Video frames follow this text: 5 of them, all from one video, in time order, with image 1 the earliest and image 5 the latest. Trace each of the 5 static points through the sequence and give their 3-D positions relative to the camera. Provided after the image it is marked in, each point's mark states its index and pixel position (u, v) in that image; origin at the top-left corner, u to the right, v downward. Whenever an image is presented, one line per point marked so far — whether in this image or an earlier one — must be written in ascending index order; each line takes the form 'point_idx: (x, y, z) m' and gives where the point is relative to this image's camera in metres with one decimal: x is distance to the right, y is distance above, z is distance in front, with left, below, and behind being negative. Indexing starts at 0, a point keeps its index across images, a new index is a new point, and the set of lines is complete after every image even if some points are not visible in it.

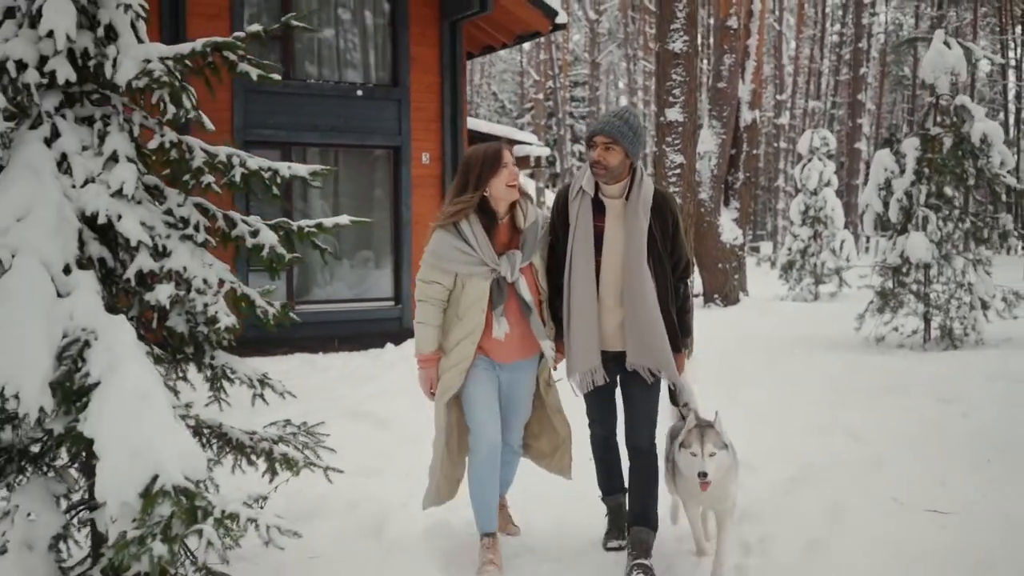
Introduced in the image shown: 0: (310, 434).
0: (-0.7, -0.5, +3.5) m
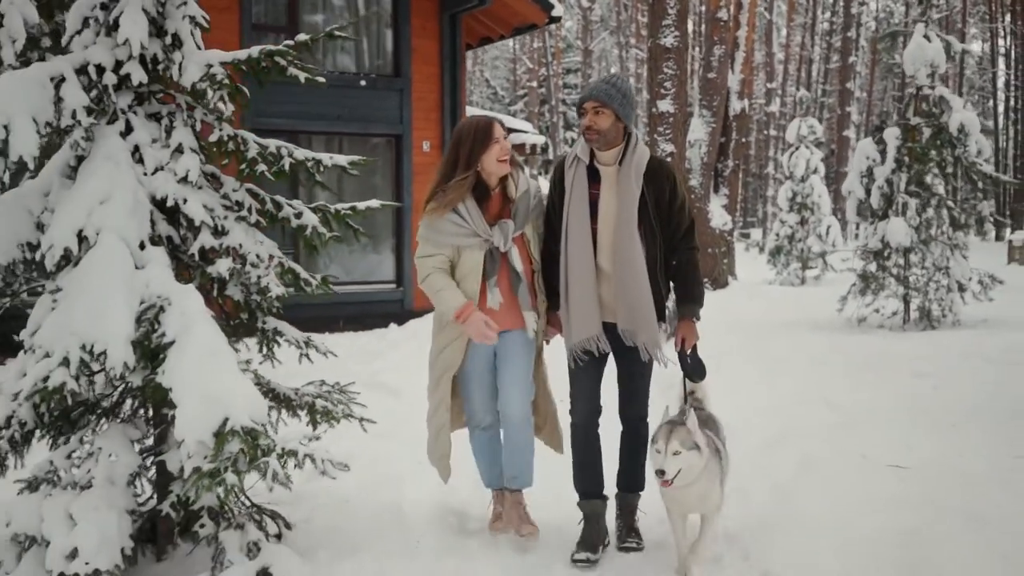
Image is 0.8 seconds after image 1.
0: (-0.7, -0.4, +4.0) m
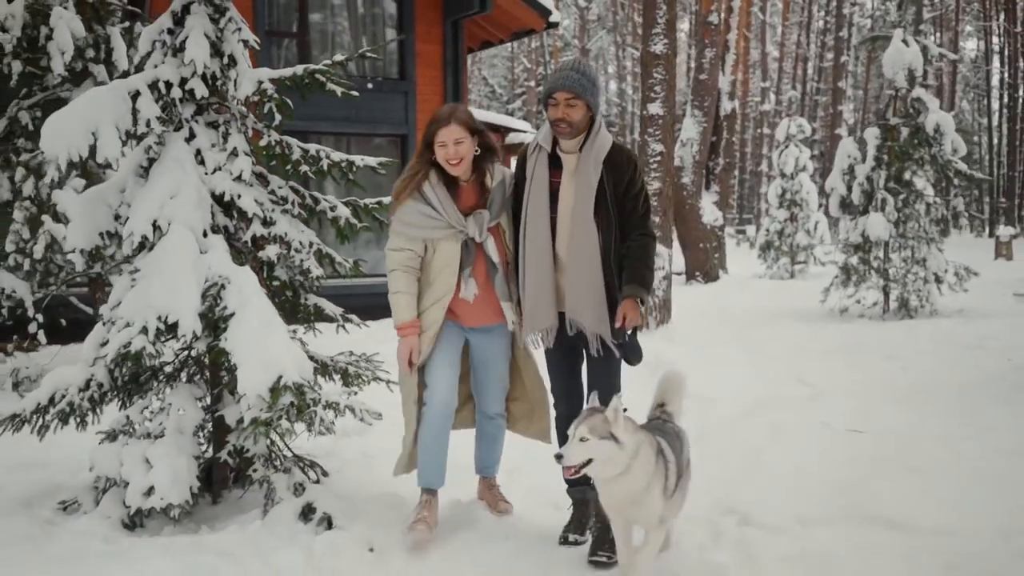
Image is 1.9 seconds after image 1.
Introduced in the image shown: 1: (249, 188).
0: (-0.6, -0.3, +4.7) m
1: (-1.1, +0.4, +4.3) m
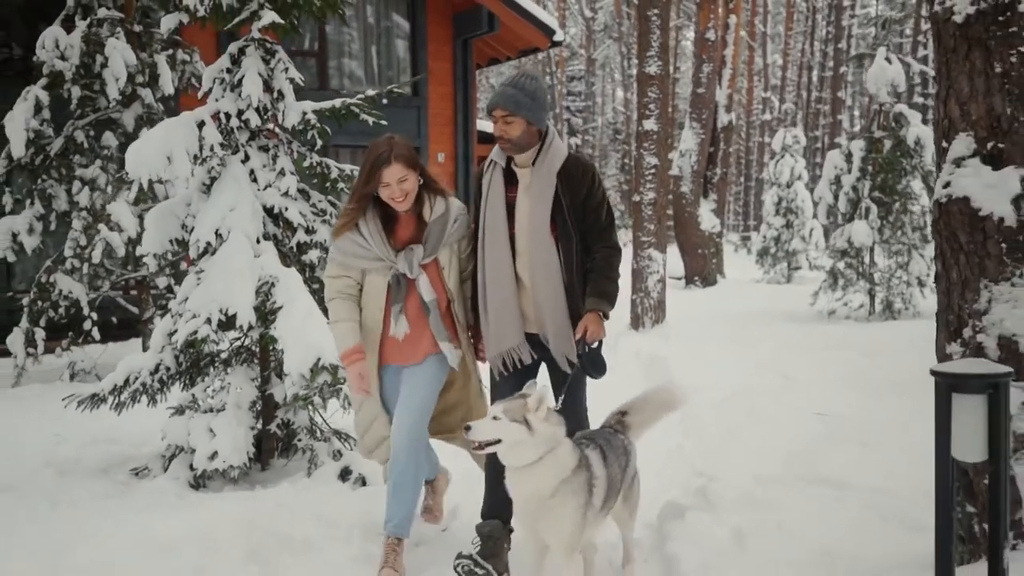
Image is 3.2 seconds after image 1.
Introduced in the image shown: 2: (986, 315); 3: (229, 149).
0: (-0.6, -0.3, +5.5) m
1: (-1.1, +0.4, +5.1) m
2: (+1.4, -0.1, +3.1) m
3: (-1.4, +0.7, +5.0) m
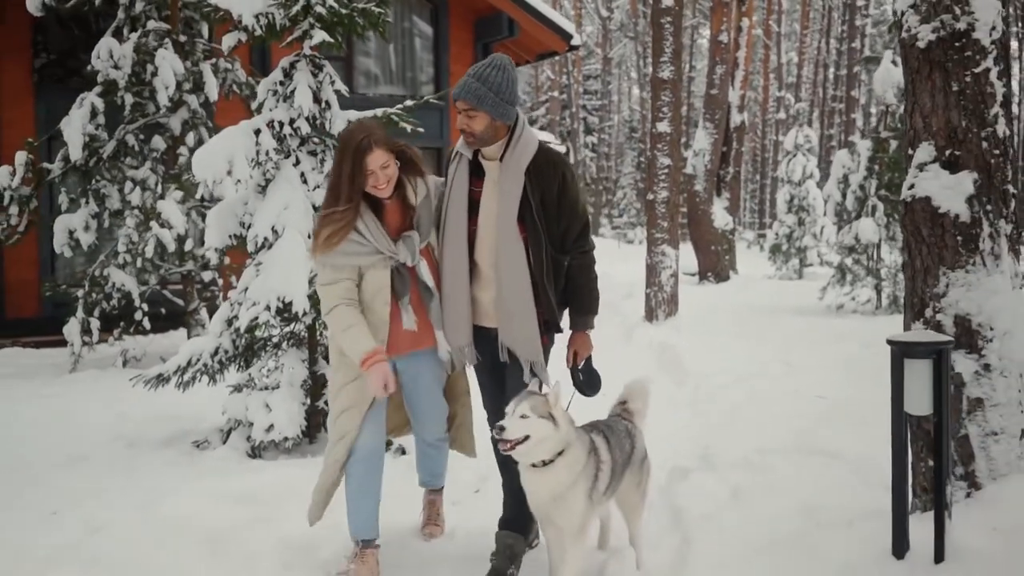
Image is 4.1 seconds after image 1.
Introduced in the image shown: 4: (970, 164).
0: (-0.5, -0.3, +6.0) m
1: (-0.9, +0.5, +5.6) m
2: (+1.5, 0.0, +3.6) m
3: (-1.2, +0.7, +5.6) m
4: (+1.6, +0.4, +3.5) m
